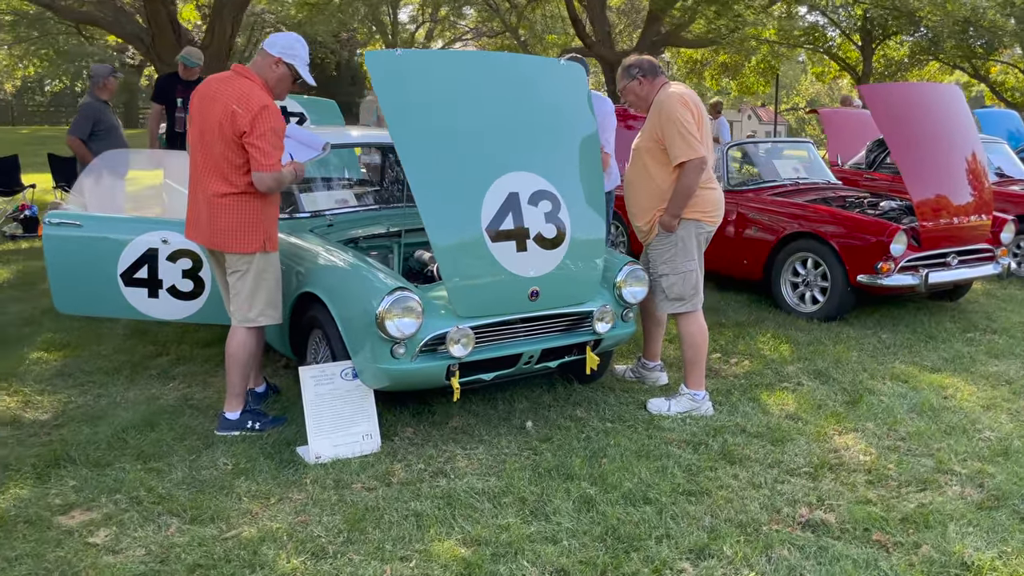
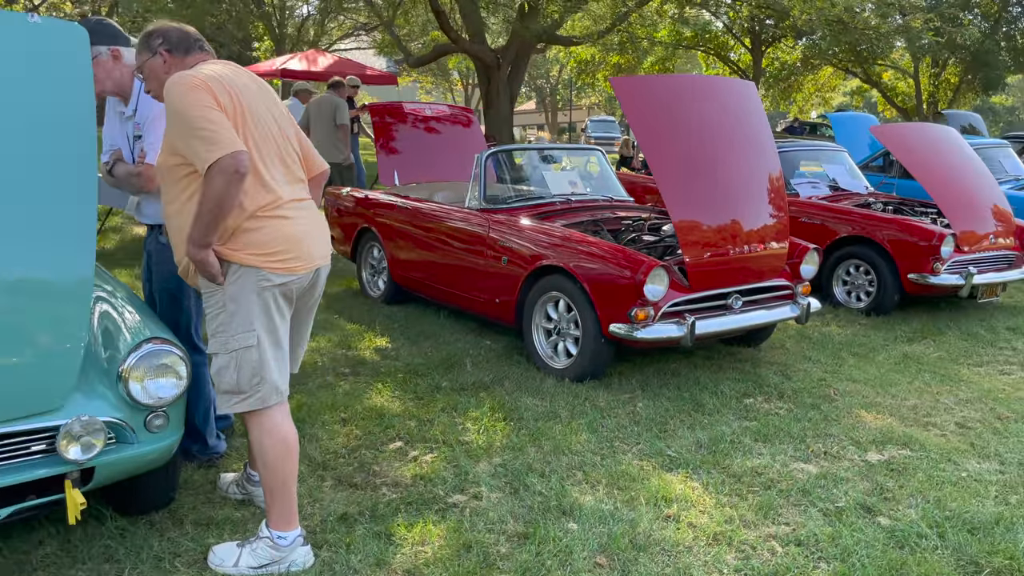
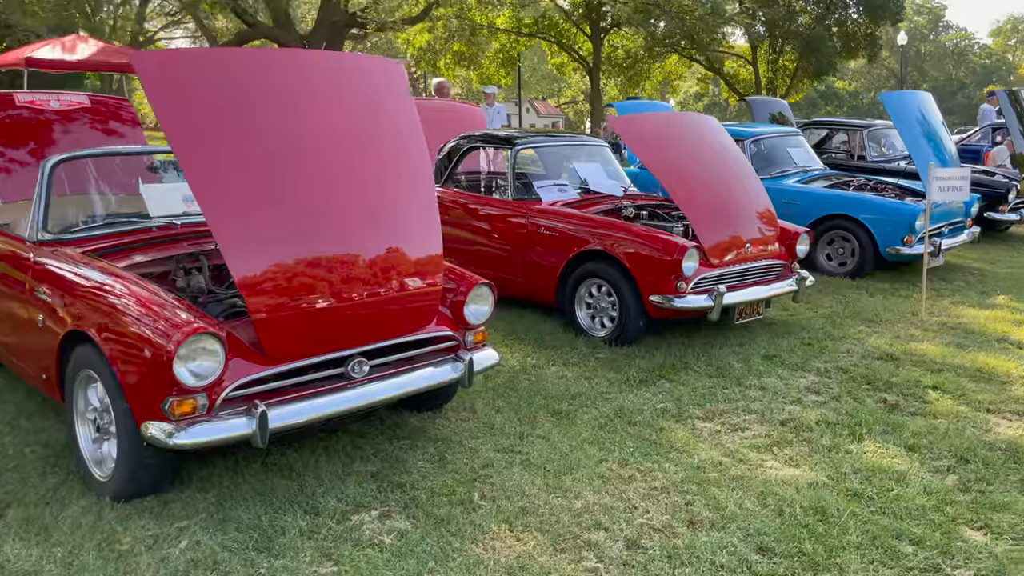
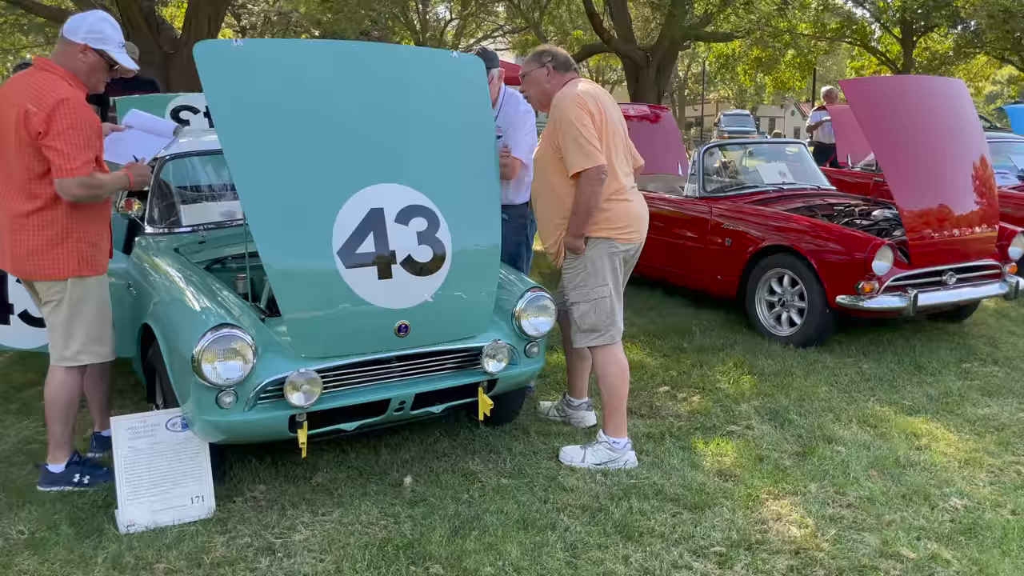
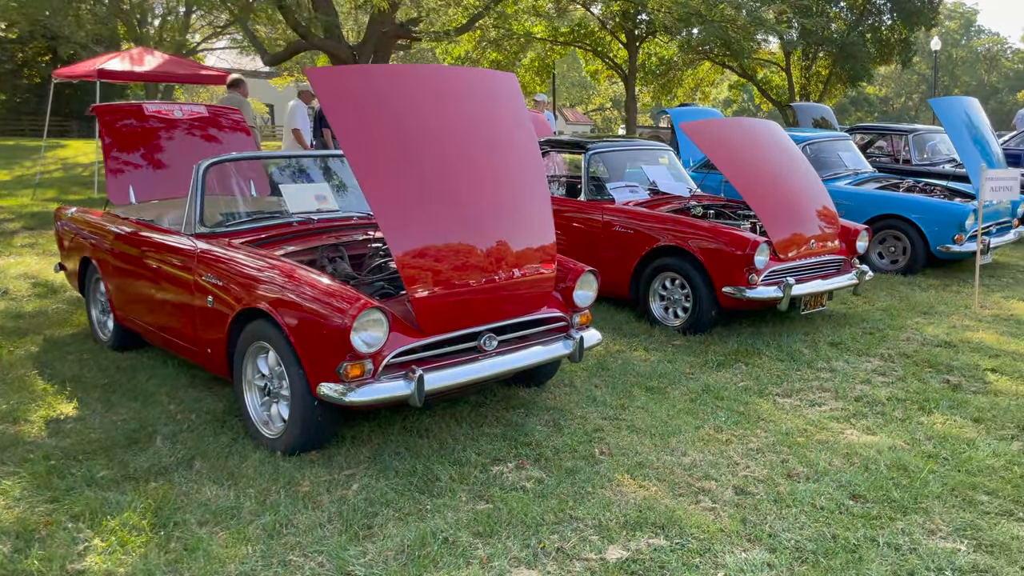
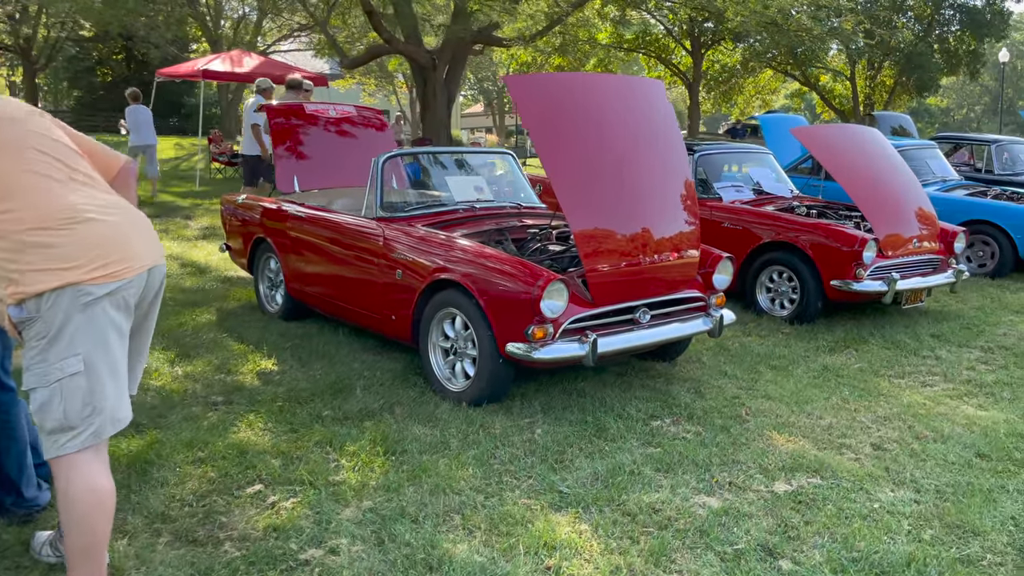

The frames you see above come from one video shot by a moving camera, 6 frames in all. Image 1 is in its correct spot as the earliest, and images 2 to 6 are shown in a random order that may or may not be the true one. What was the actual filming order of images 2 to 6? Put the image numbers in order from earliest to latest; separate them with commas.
4, 2, 6, 5, 3
